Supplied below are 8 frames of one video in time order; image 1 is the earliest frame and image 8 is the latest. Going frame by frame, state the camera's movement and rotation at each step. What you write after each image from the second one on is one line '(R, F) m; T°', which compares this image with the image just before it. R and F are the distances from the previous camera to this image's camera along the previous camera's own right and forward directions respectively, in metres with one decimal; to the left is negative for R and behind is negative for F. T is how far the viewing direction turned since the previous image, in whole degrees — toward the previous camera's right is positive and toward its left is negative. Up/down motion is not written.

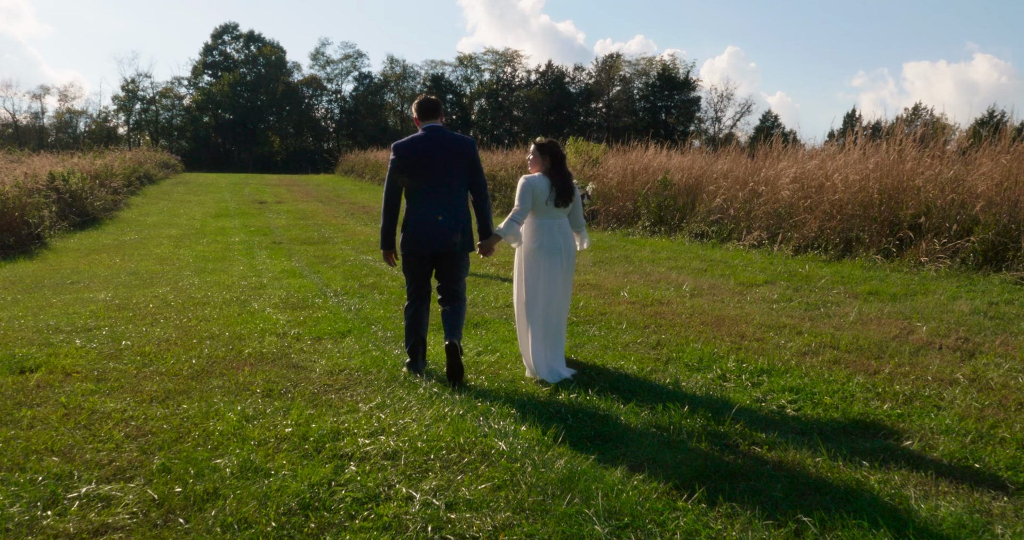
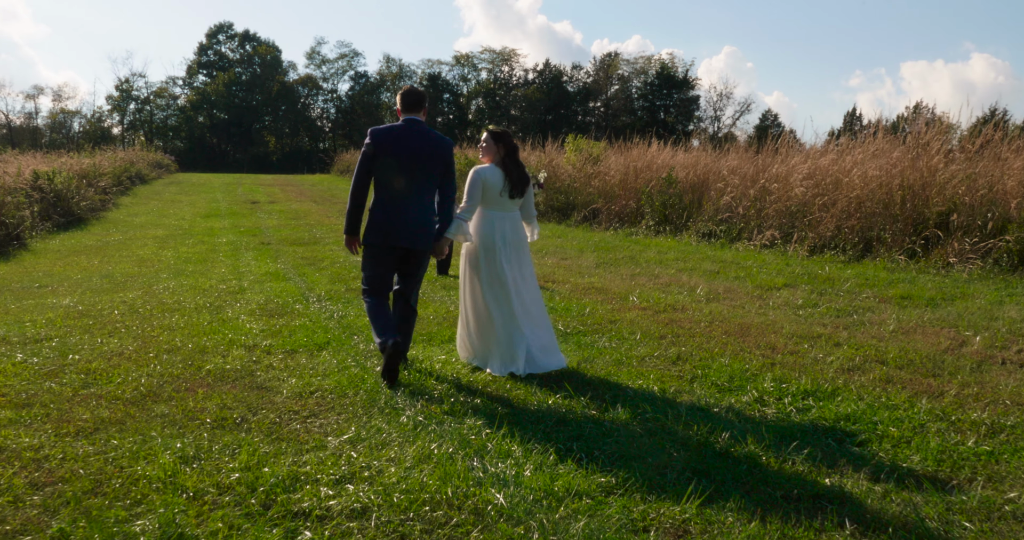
(0.0, +0.7) m; 0°
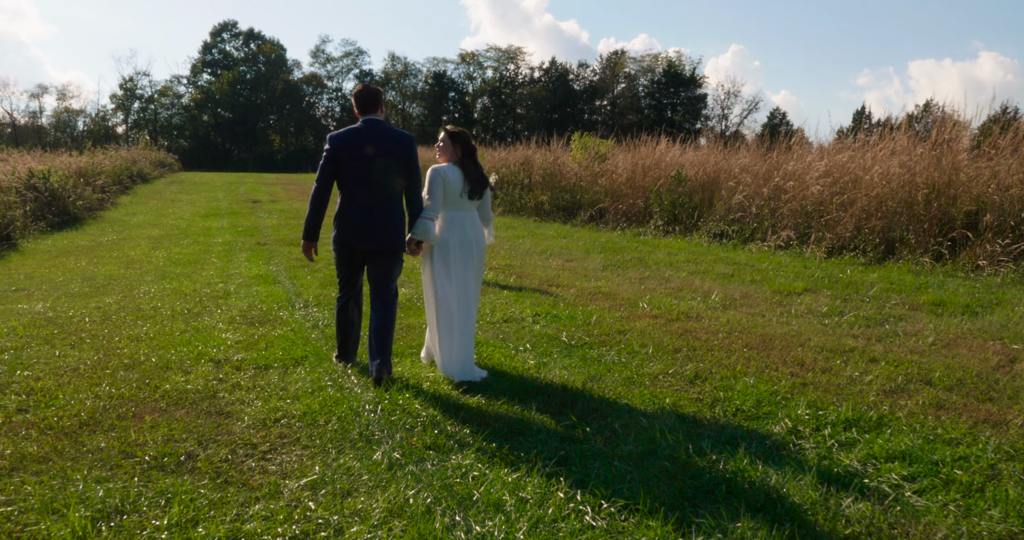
(0.0, +0.5) m; 0°
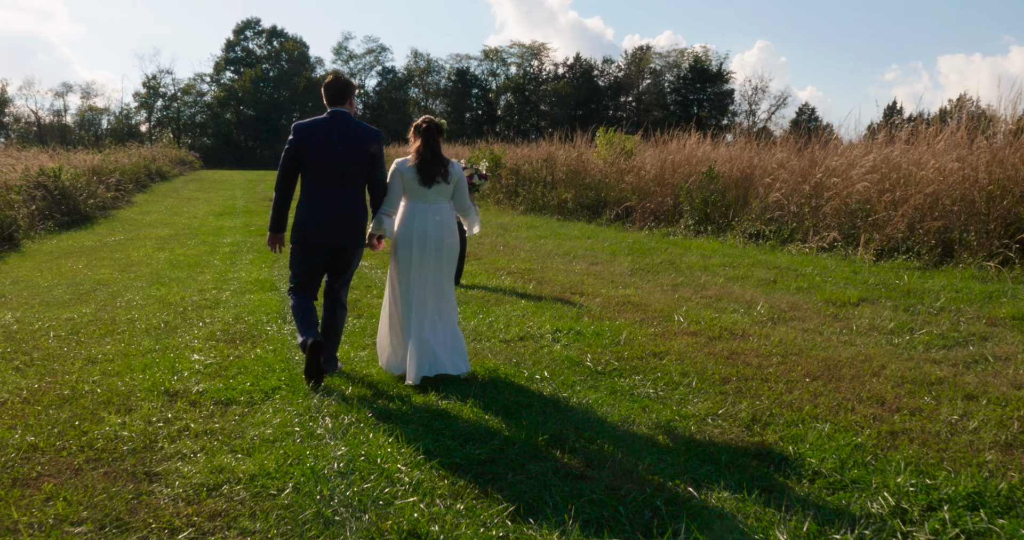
(0.0, +0.8) m; -1°
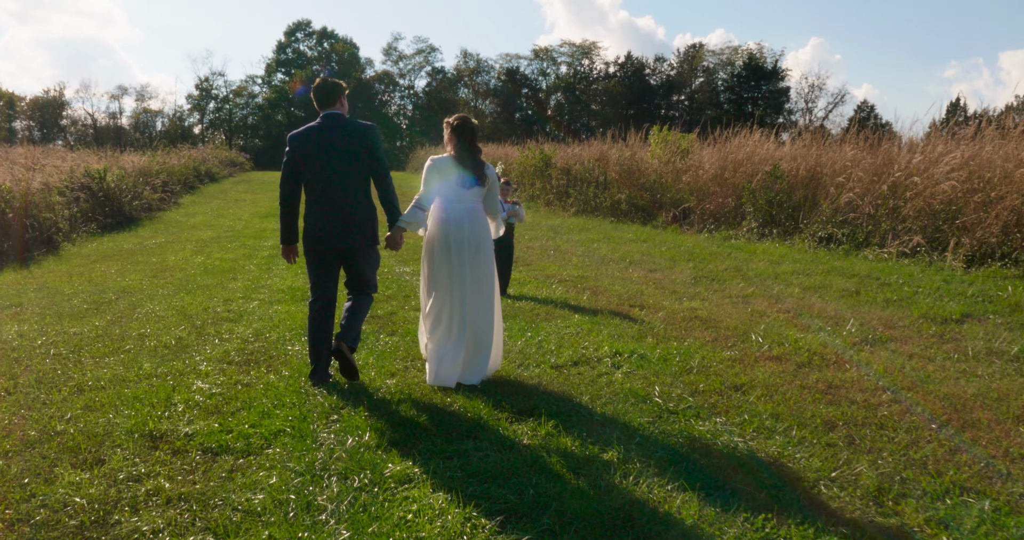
(0.0, +0.7) m; -3°
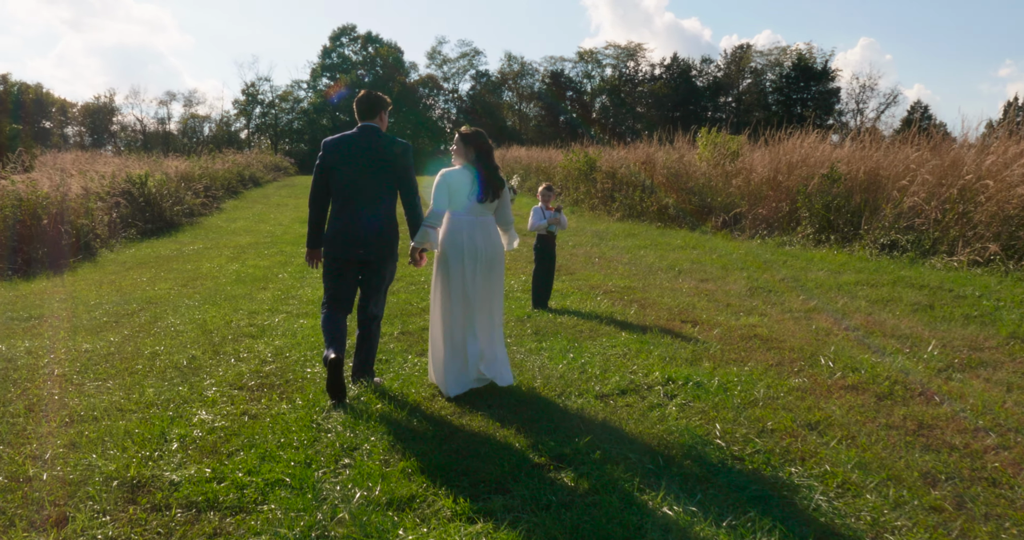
(0.0, +0.5) m; -3°
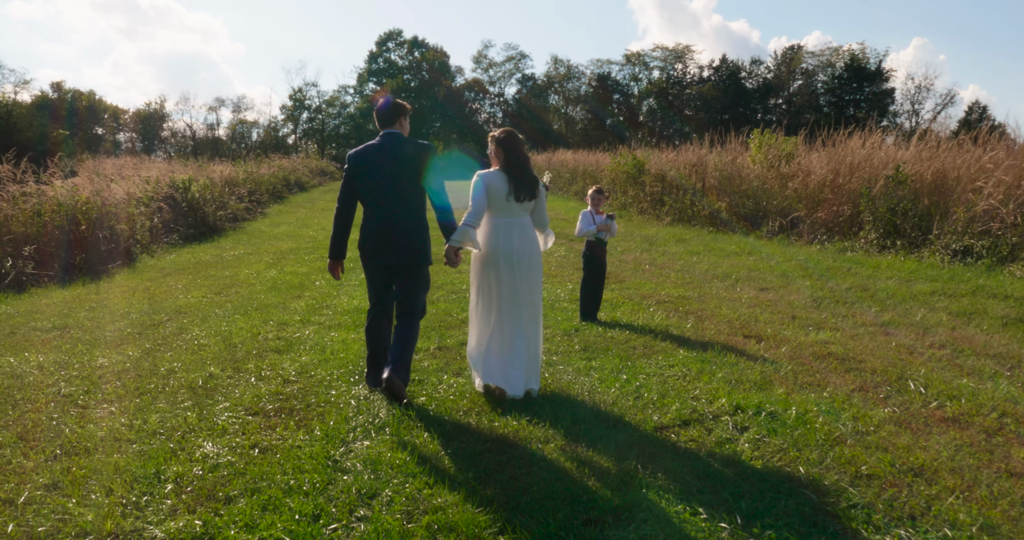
(0.0, +0.5) m; -3°
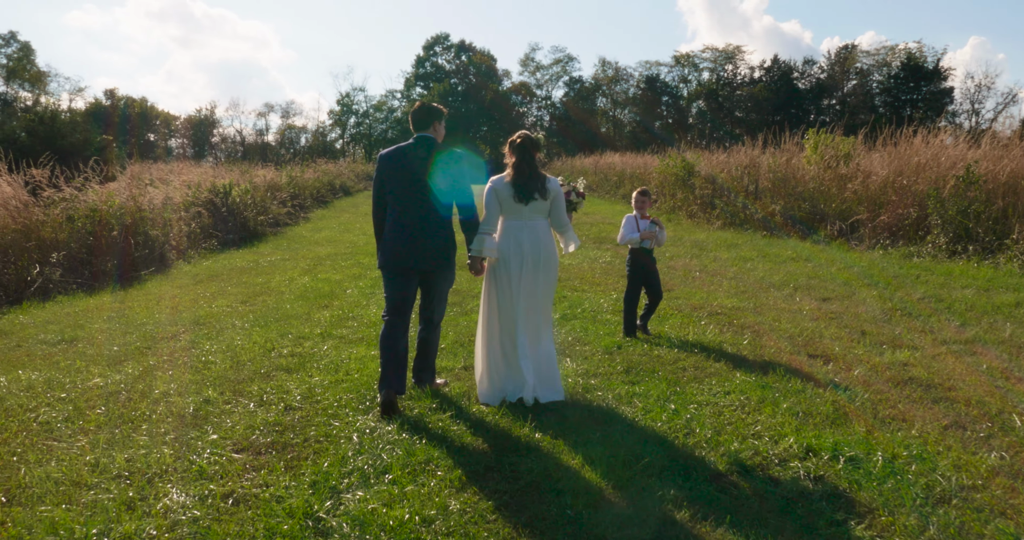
(+0.1, +0.6) m; -3°
